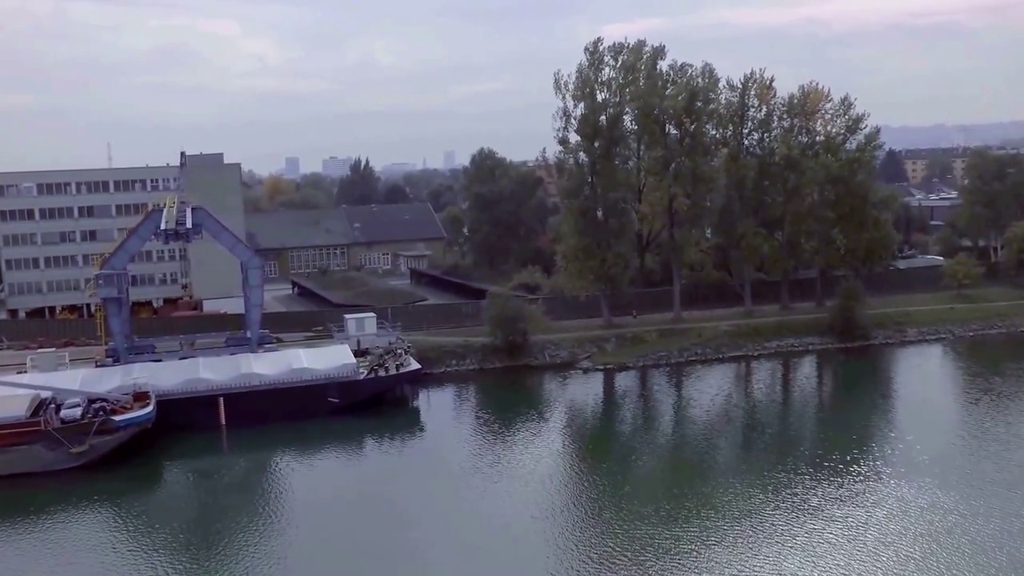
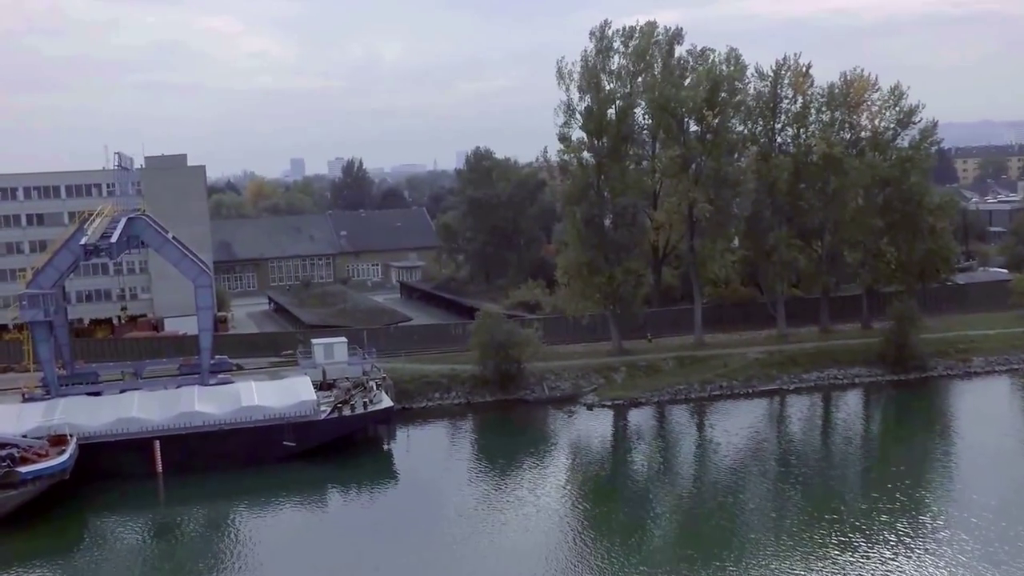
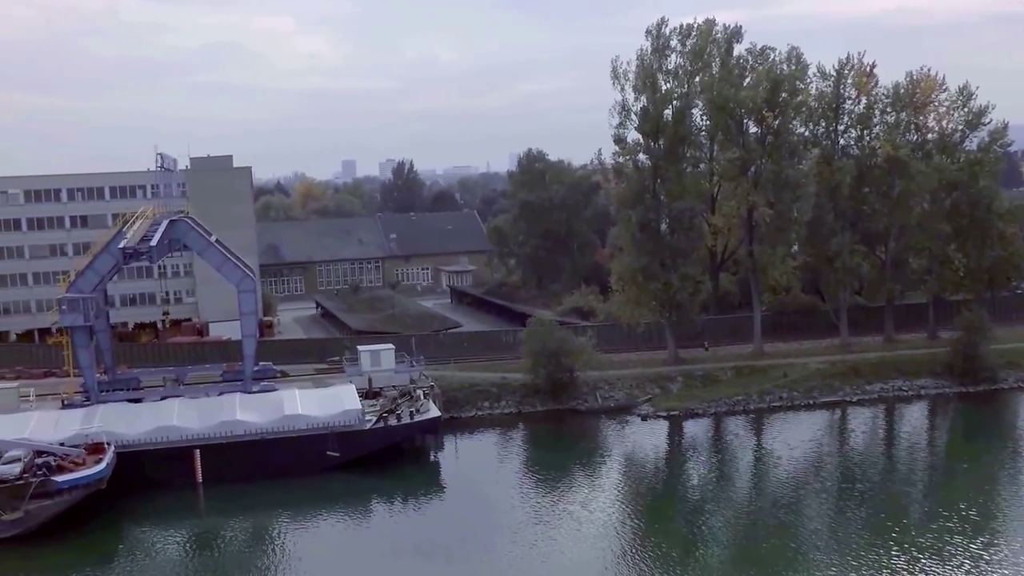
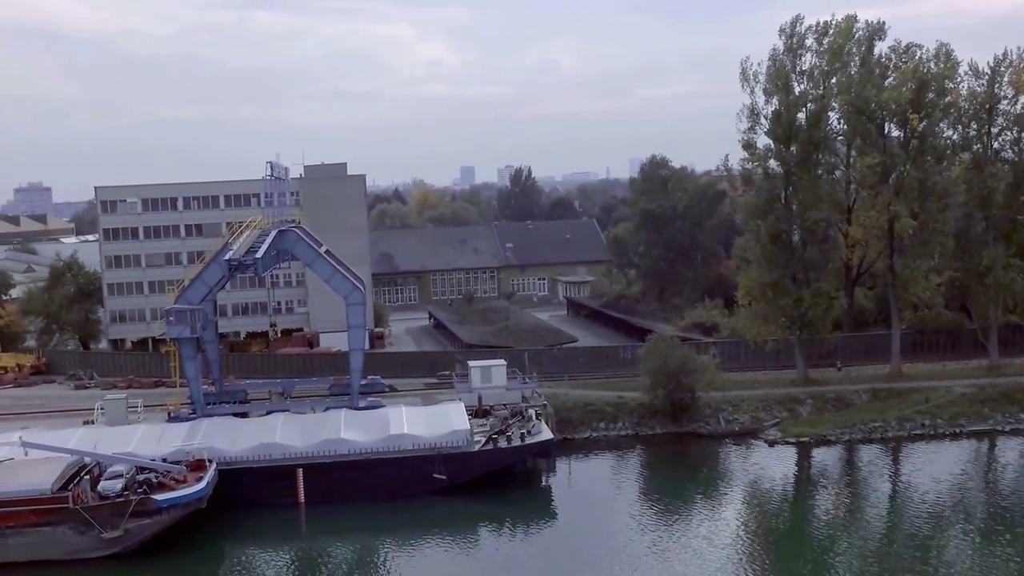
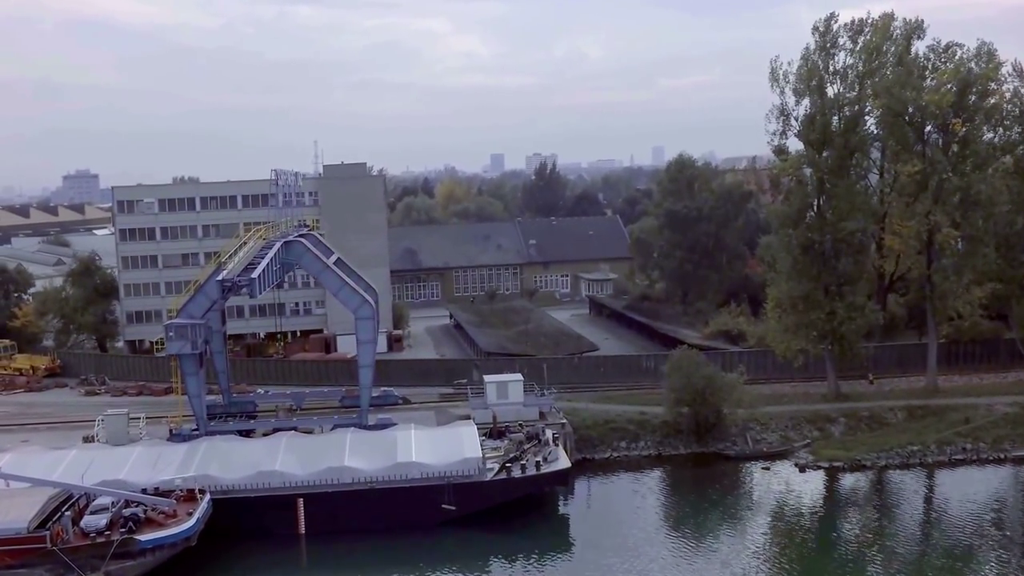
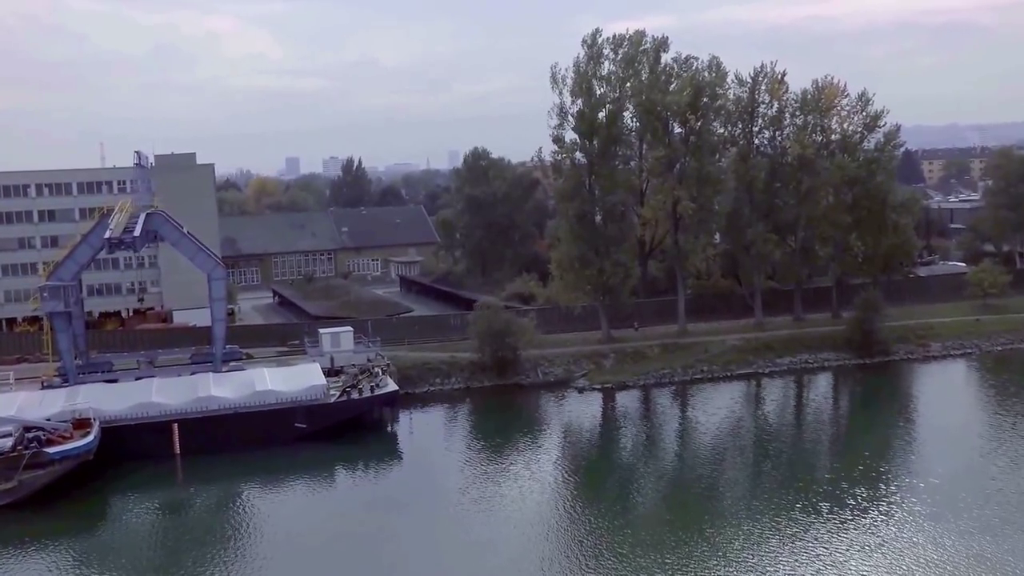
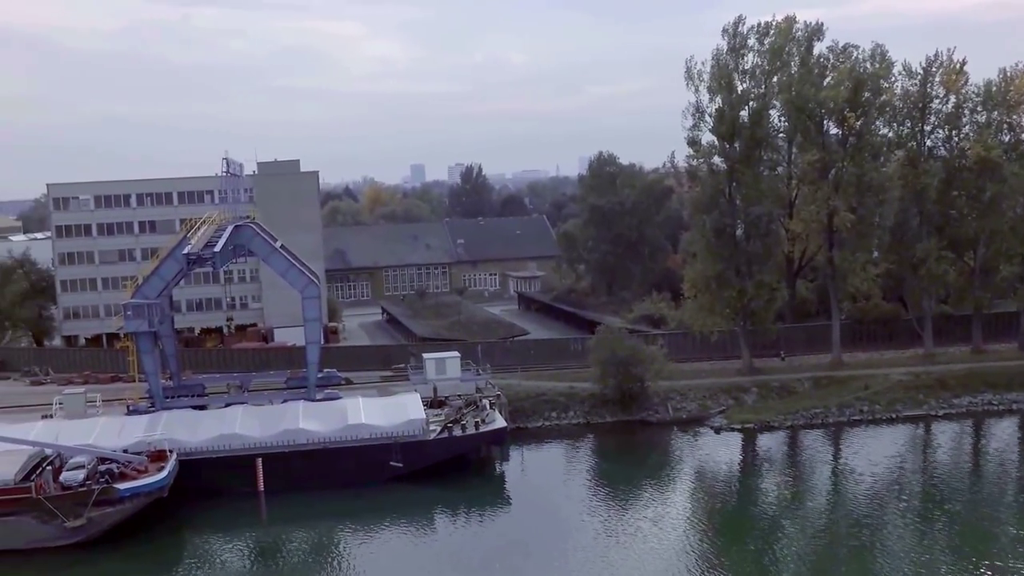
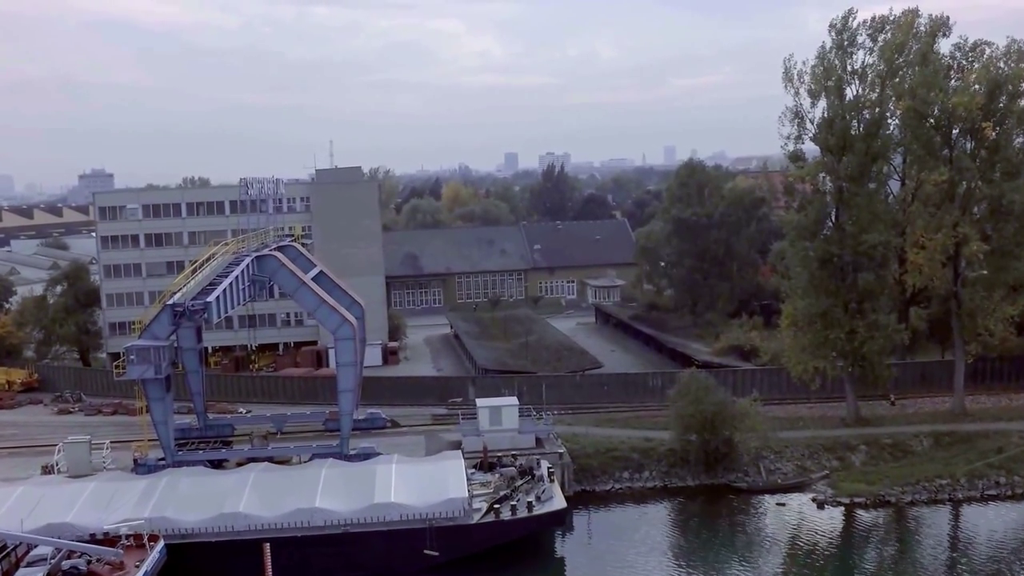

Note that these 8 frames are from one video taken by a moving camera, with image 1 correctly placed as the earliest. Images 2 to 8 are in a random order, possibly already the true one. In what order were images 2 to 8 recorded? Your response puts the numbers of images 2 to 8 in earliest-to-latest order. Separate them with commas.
6, 2, 3, 7, 4, 5, 8
